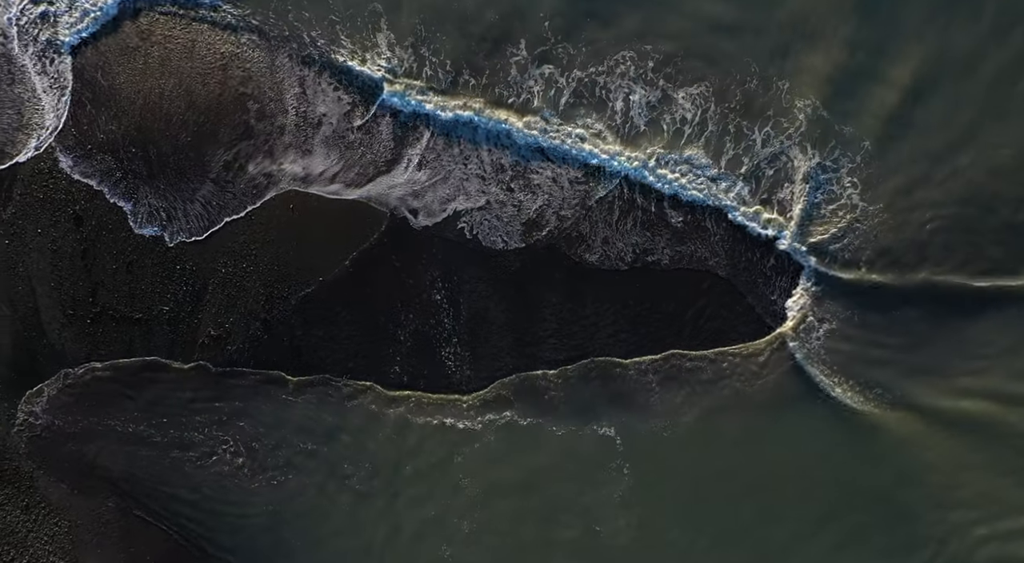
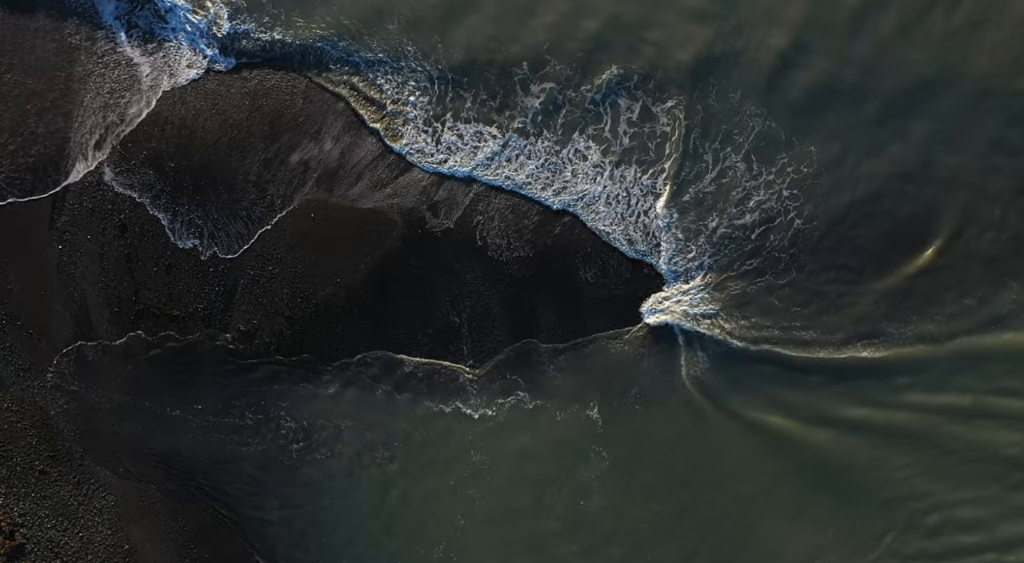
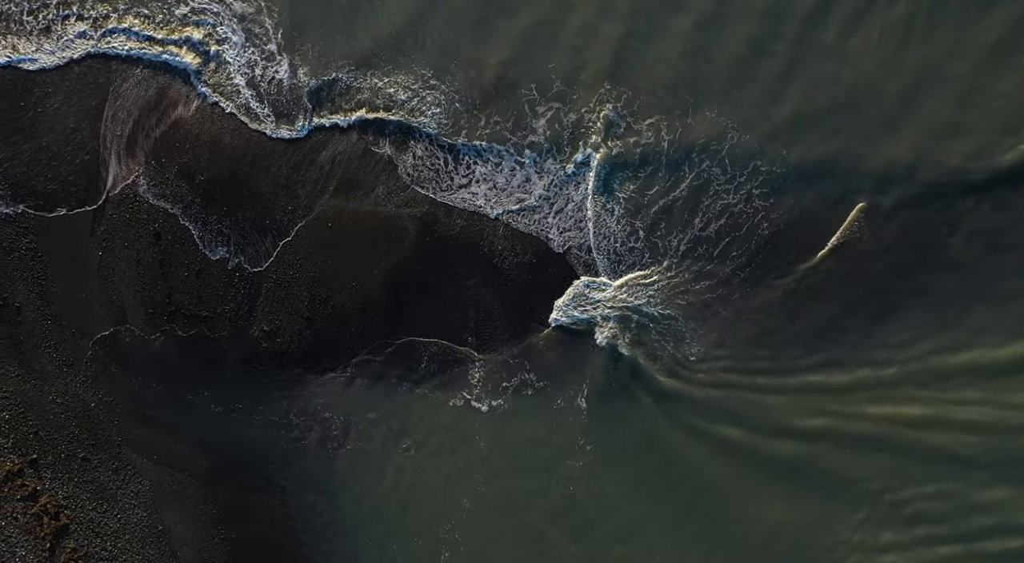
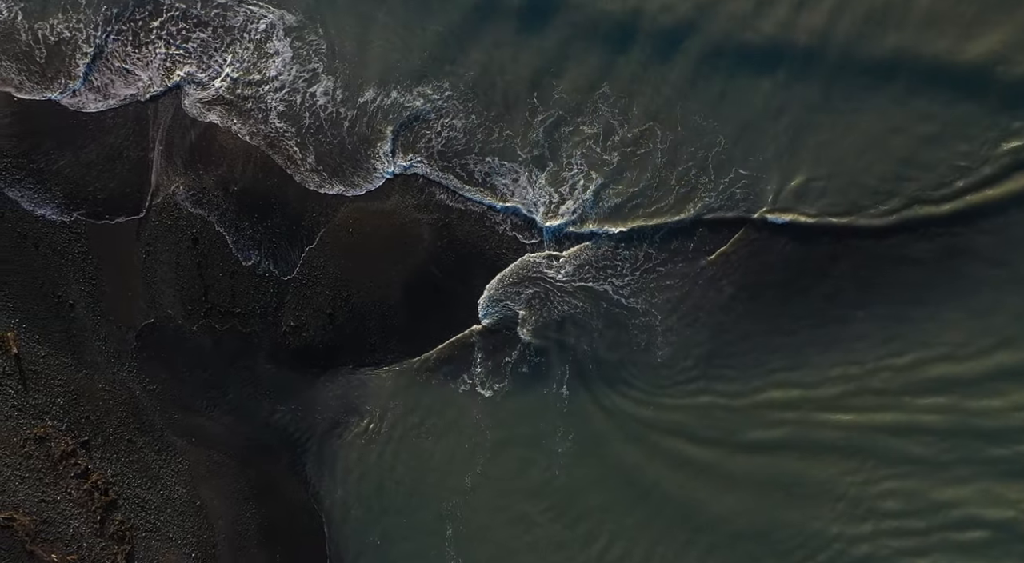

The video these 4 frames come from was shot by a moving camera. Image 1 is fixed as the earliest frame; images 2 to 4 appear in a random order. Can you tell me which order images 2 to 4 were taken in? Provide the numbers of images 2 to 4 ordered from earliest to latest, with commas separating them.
2, 3, 4
